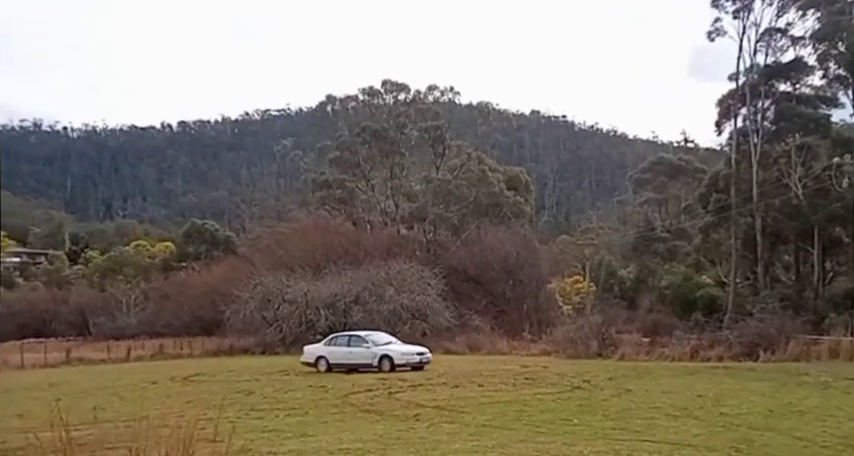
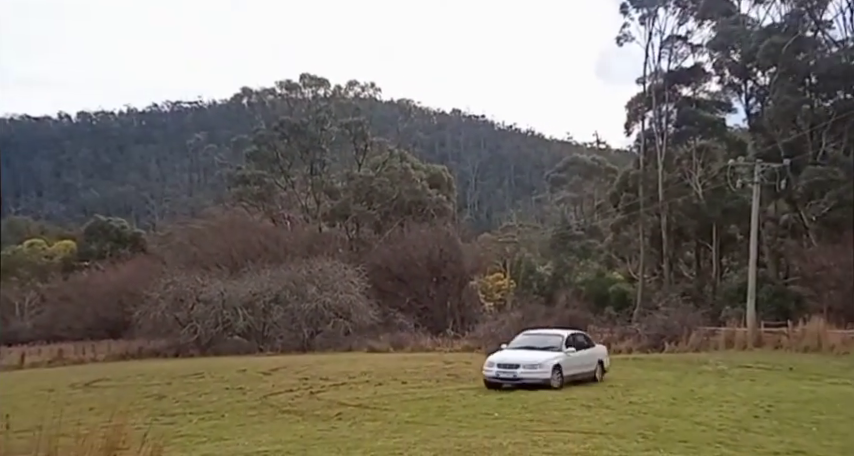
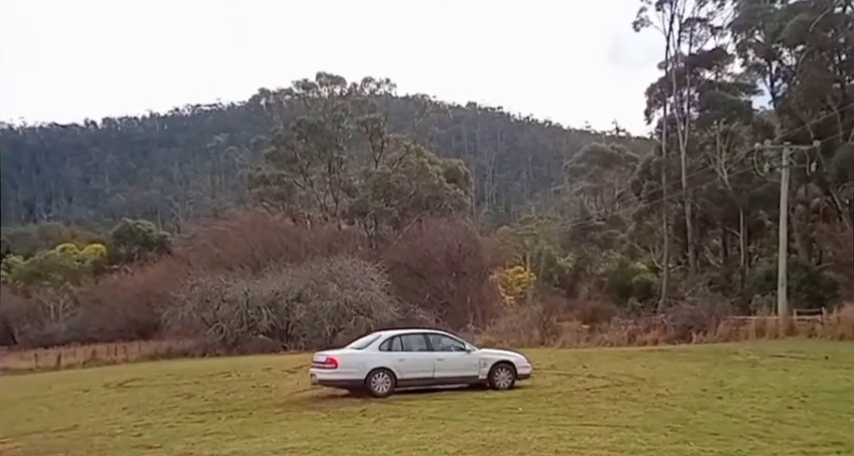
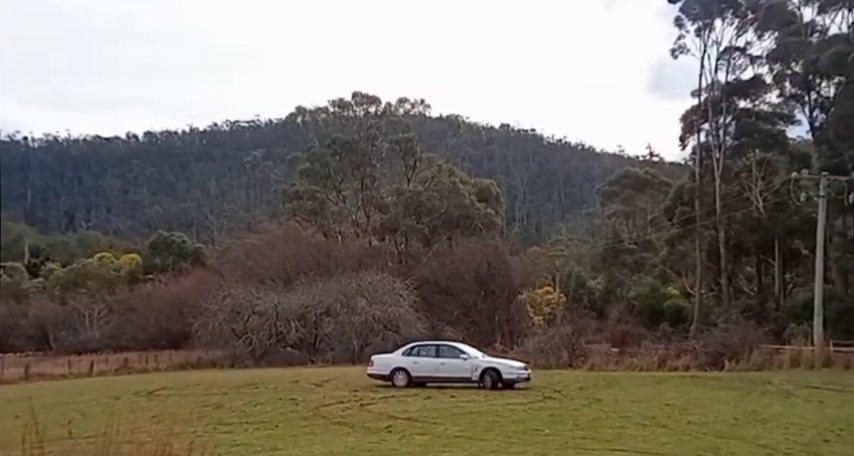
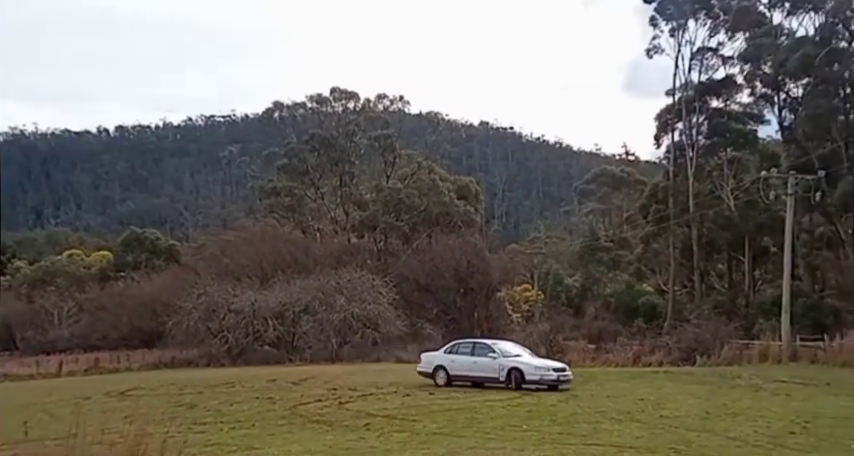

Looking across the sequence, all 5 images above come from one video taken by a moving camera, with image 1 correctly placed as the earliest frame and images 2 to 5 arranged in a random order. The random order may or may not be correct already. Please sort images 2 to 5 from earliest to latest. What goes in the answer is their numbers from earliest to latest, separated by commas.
4, 5, 2, 3
